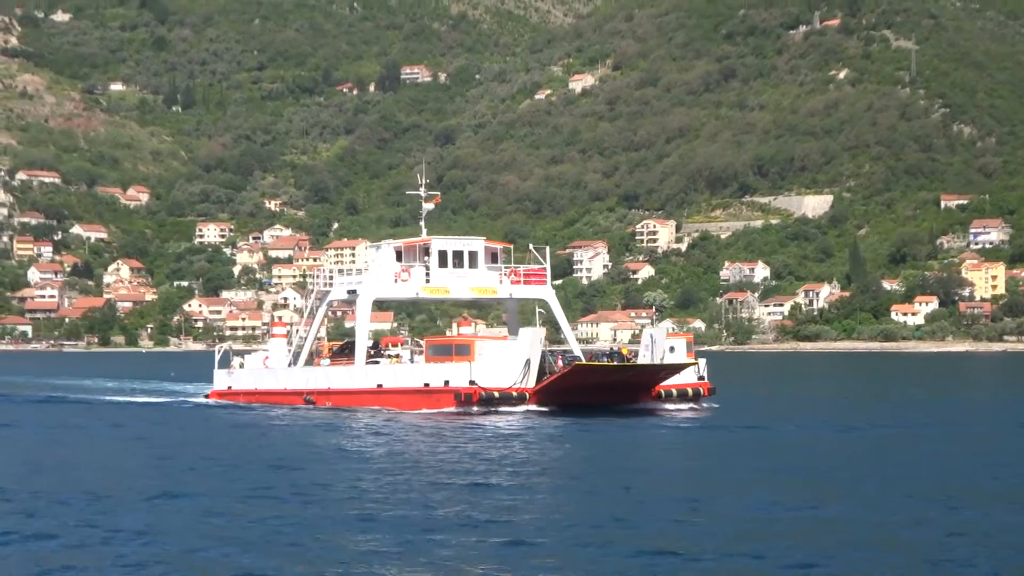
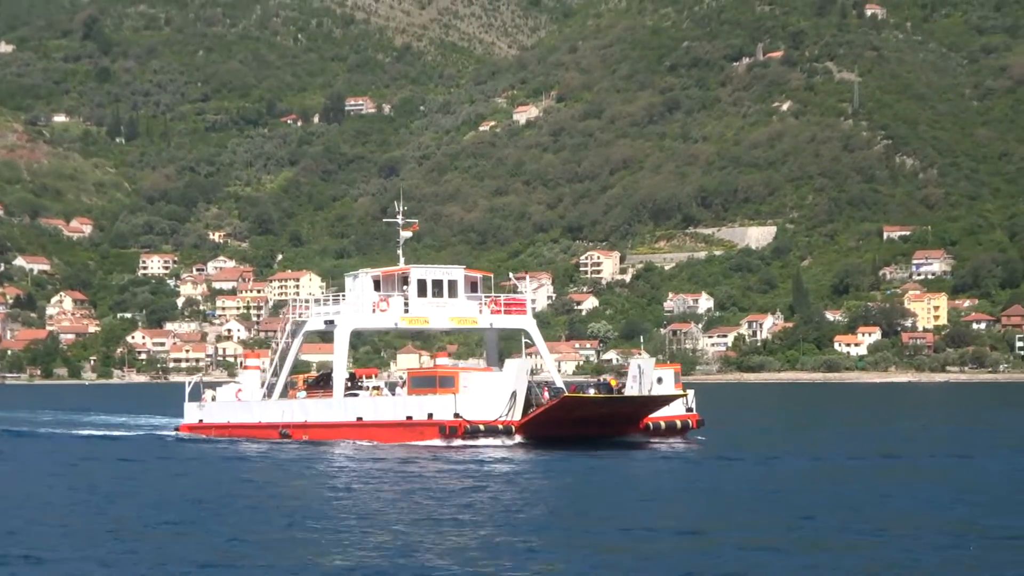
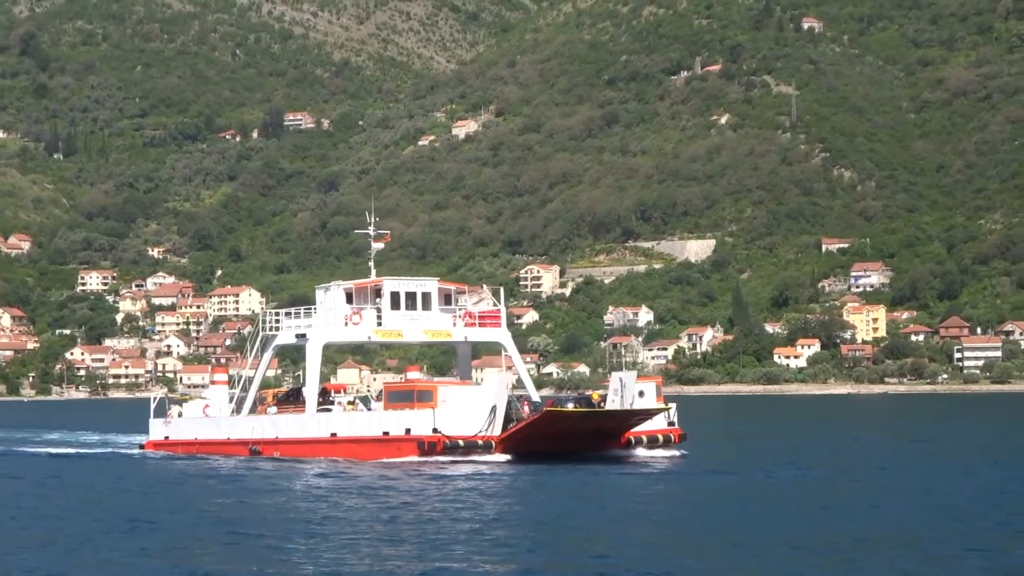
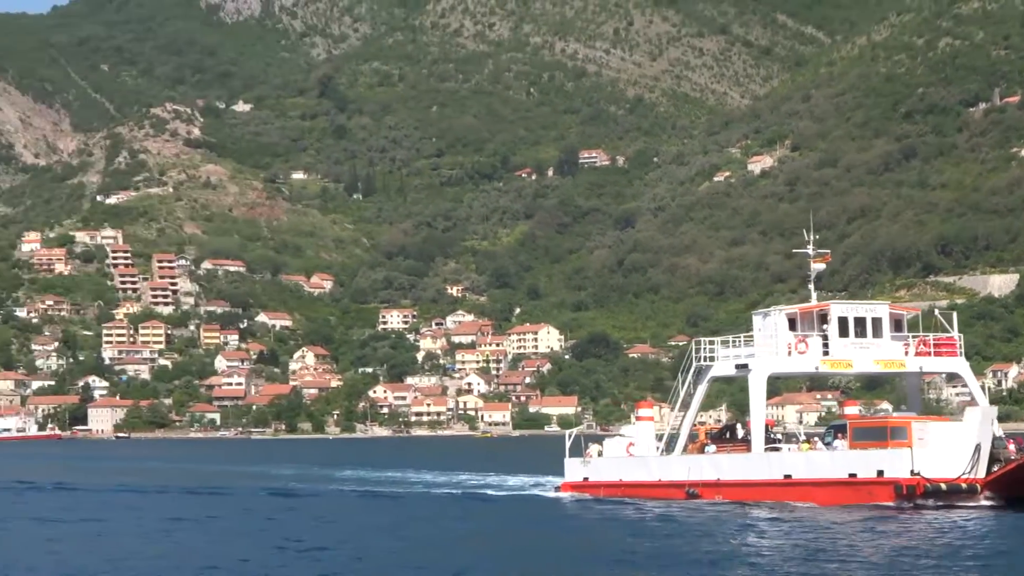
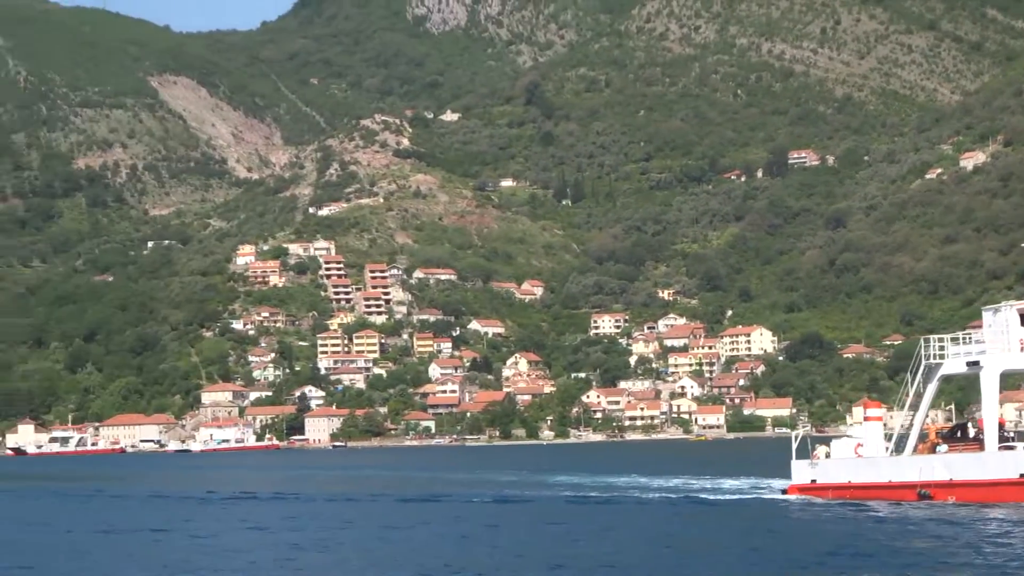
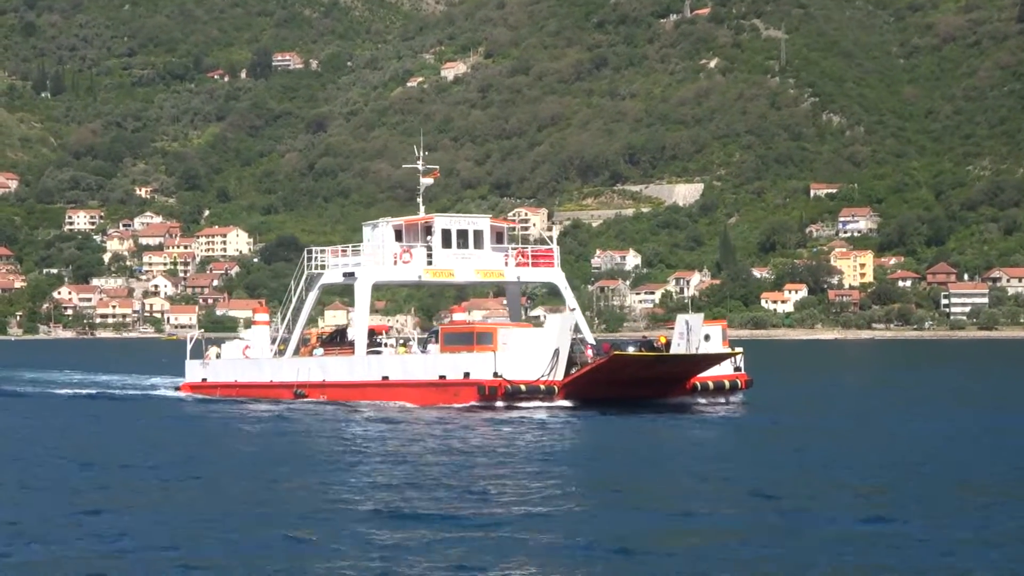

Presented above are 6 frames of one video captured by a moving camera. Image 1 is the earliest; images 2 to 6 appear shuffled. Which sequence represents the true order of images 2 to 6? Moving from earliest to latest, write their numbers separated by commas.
2, 3, 6, 4, 5
